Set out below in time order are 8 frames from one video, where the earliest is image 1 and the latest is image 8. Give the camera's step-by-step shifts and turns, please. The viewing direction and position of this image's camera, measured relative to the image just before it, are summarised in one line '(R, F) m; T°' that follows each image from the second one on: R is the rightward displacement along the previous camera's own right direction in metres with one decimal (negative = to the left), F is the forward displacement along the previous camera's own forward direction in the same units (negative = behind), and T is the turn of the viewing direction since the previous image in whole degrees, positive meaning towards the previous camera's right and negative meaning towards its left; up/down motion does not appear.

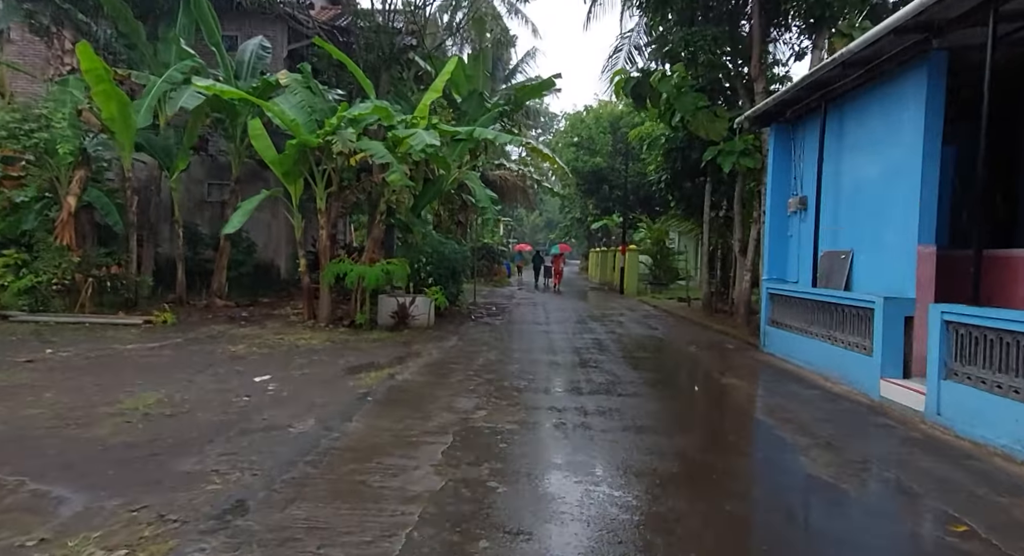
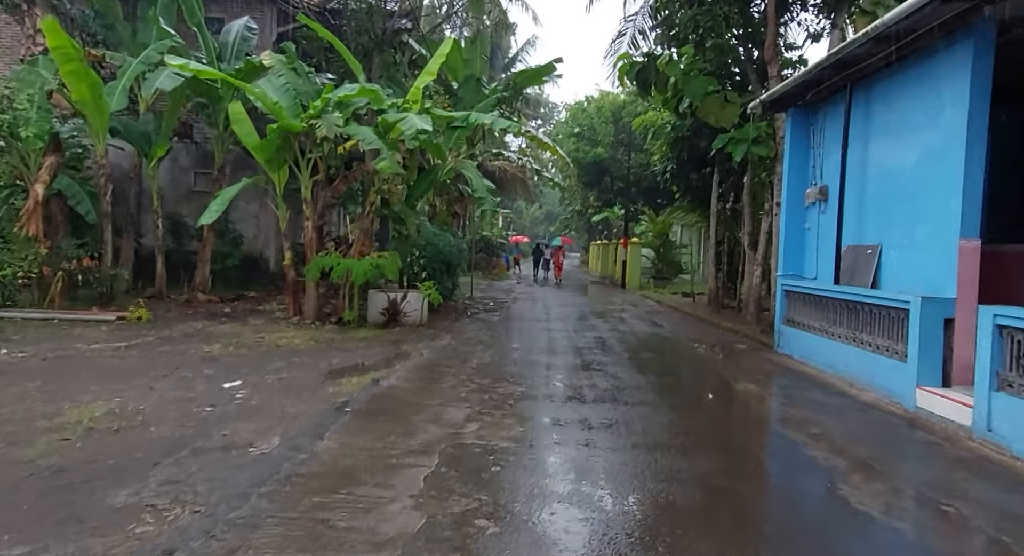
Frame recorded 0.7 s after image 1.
(0.0, +0.7) m; 0°
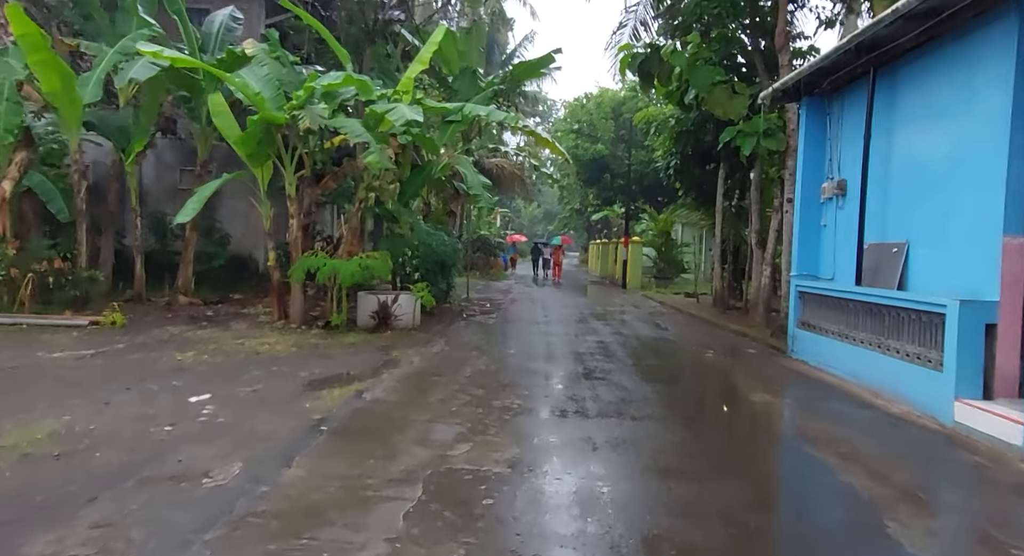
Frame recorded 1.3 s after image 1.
(0.0, +0.6) m; 0°
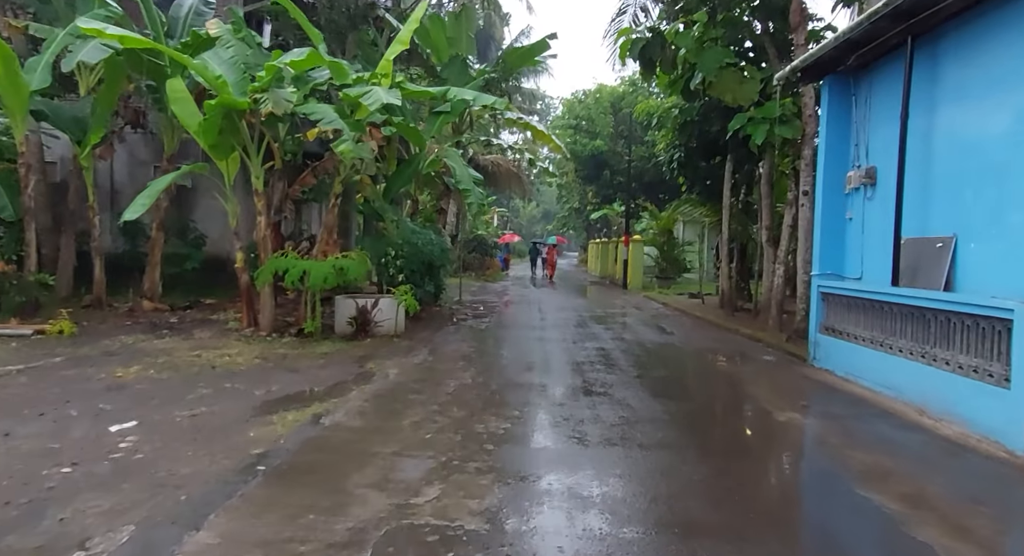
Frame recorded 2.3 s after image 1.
(+0.1, +1.0) m; 0°
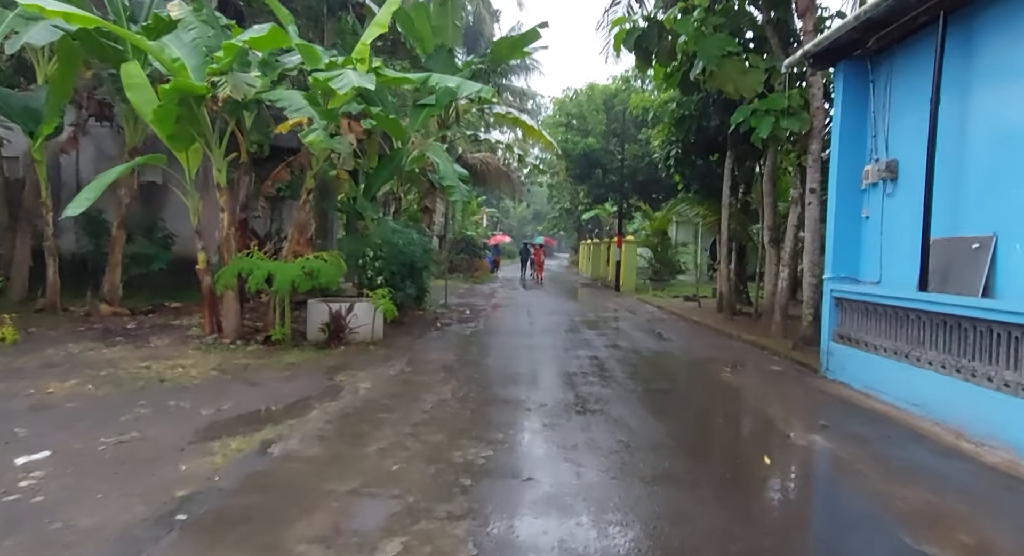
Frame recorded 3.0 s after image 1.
(+0.1, +0.8) m; +1°
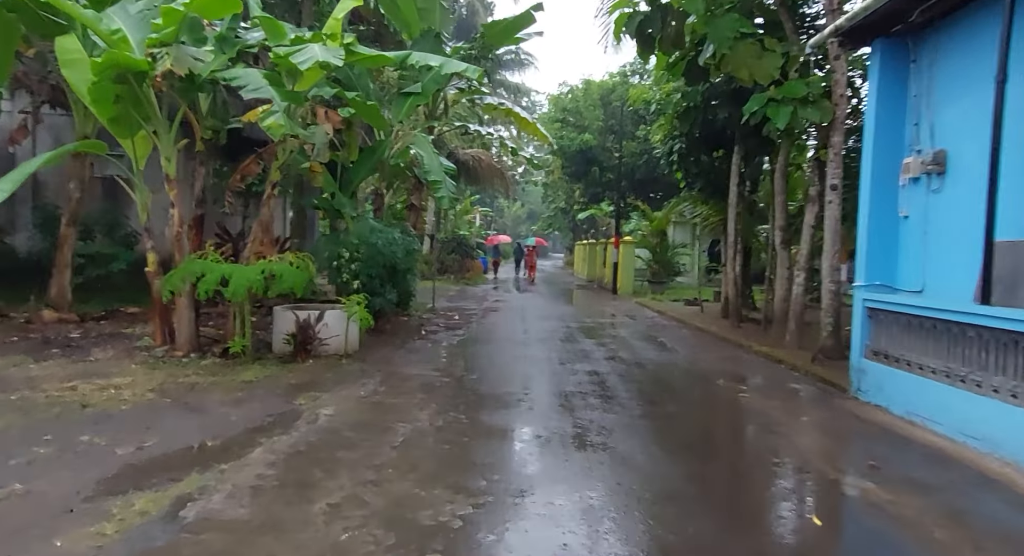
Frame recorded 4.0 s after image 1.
(+0.1, +1.0) m; +1°
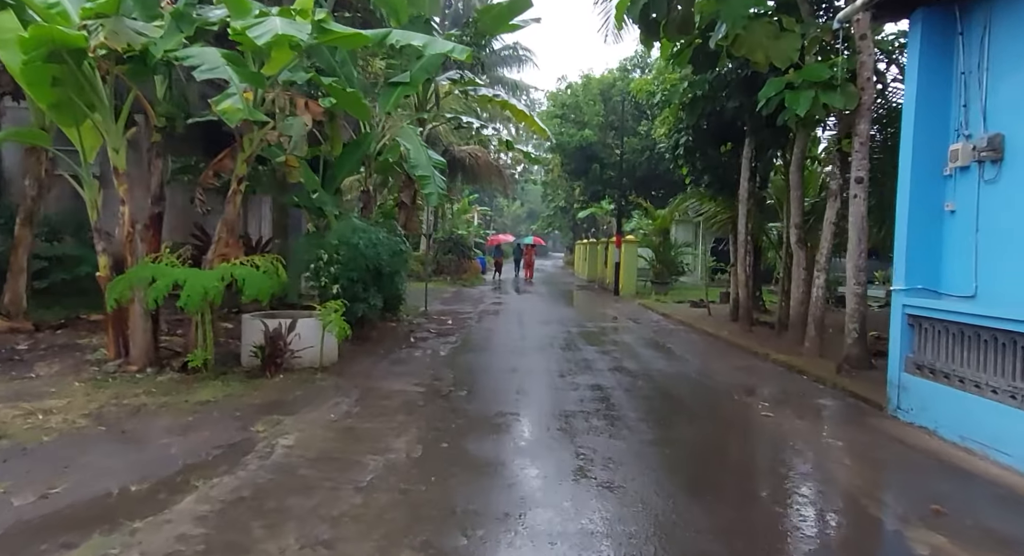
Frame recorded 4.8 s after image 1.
(+0.1, +0.9) m; 0°
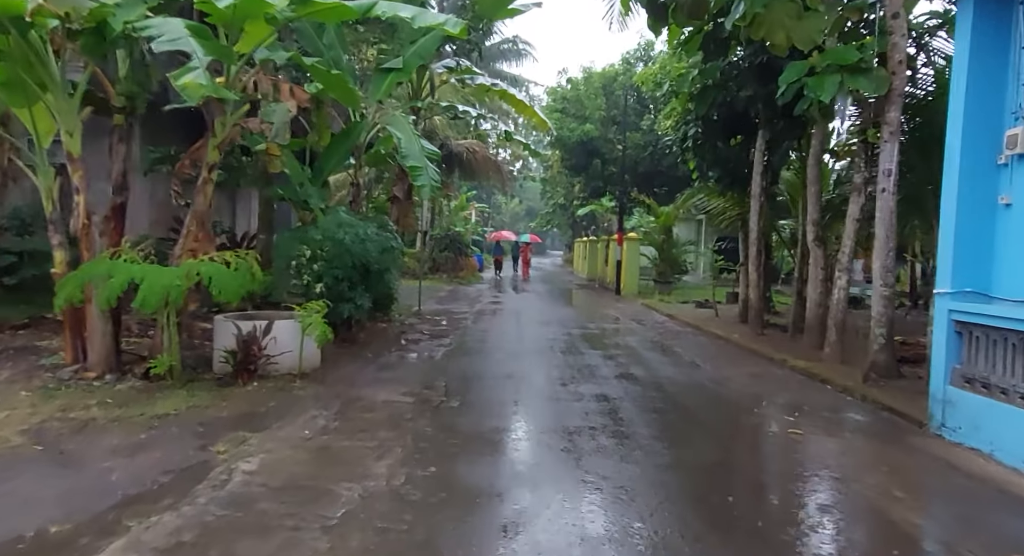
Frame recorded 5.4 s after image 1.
(0.0, +0.7) m; 0°
